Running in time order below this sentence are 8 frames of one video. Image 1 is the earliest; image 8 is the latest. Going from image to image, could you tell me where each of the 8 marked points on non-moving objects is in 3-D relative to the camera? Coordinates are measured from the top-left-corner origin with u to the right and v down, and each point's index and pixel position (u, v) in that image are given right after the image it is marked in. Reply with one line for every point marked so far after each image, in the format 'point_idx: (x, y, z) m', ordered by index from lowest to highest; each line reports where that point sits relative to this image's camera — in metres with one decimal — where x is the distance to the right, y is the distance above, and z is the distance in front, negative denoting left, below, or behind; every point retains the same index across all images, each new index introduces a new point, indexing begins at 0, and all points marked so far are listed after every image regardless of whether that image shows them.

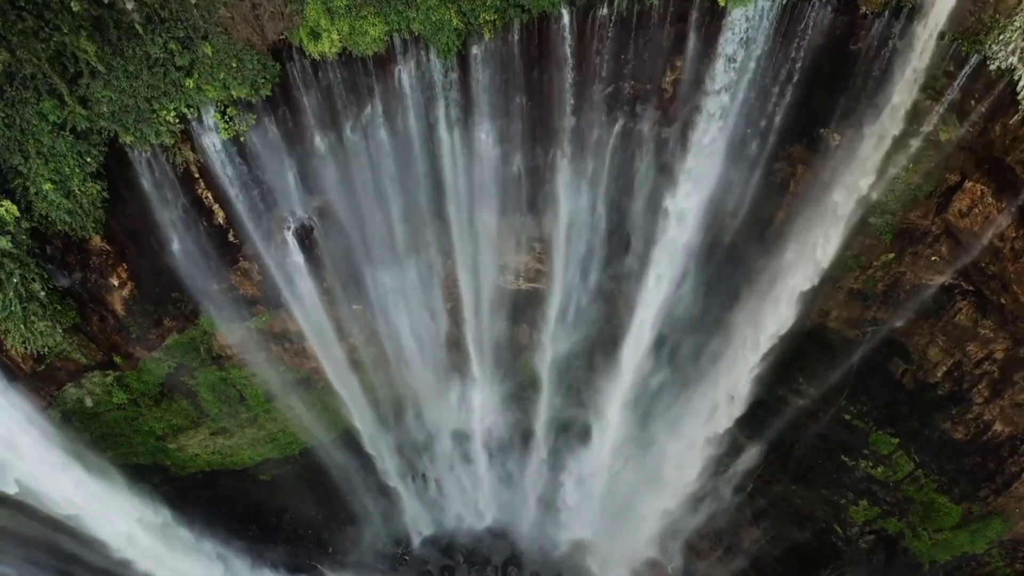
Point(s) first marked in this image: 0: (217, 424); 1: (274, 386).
0: (-5.3, -2.5, +12.2) m
1: (-4.2, -1.7, +12.1) m
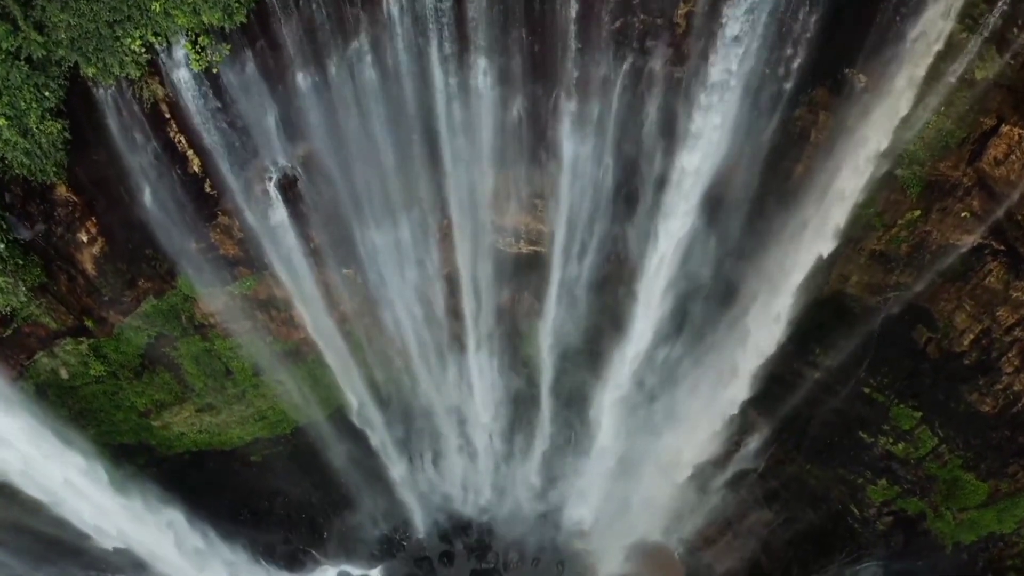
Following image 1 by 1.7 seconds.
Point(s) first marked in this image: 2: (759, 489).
0: (-5.3, -1.9, +11.6) m
1: (-4.2, -1.2, +11.4) m
2: (+4.7, -3.8, +13.0) m
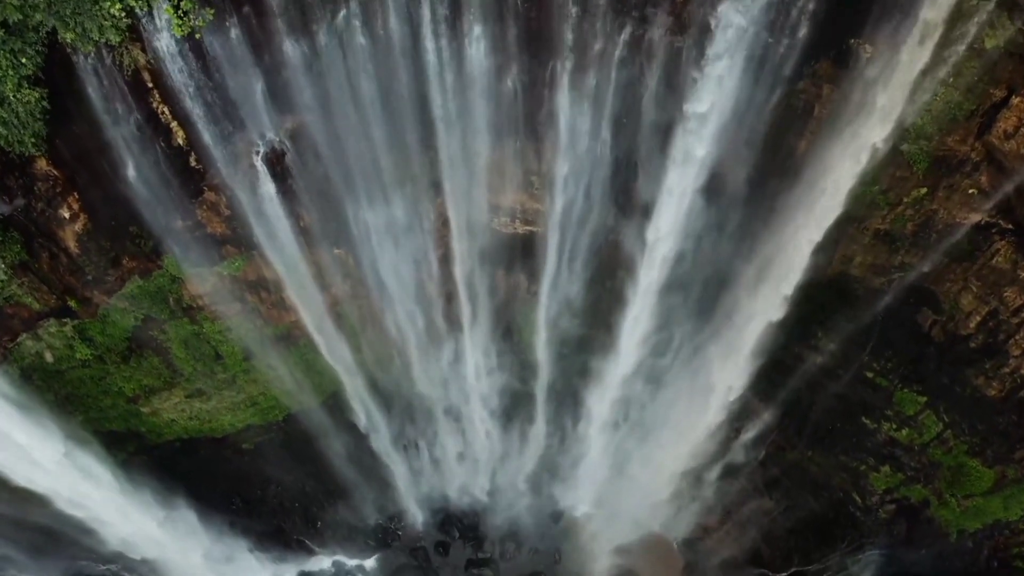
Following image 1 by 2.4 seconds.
0: (-5.3, -1.6, +11.3) m
1: (-4.3, -0.9, +11.2) m
2: (+4.6, -3.5, +12.7) m
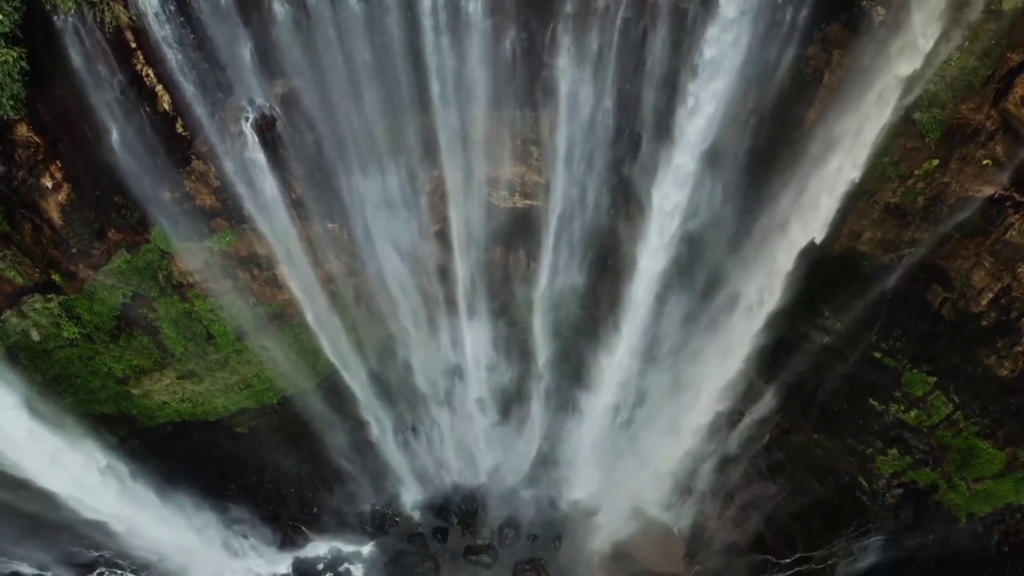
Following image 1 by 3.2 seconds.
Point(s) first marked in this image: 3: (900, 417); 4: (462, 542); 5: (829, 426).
0: (-5.3, -1.3, +11.1) m
1: (-4.3, -0.6, +10.9) m
2: (+4.6, -3.2, +12.5) m
3: (+6.1, -2.0, +10.8) m
4: (-1.0, -4.9, +13.1) m
5: (+5.3, -2.3, +11.5) m
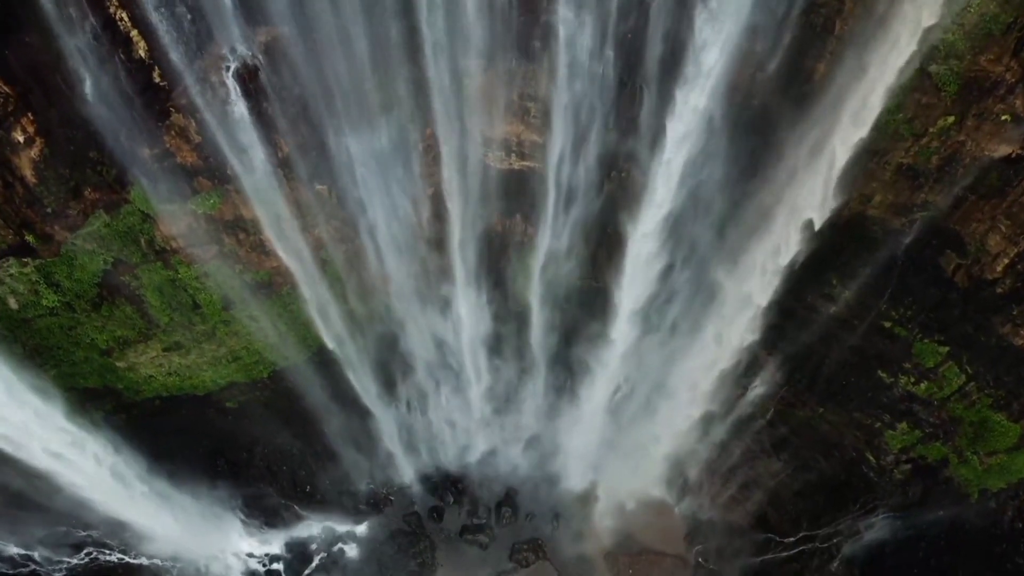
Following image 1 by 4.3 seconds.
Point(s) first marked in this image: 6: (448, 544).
0: (-5.4, -0.8, +10.7) m
1: (-4.3, -0.1, +10.5) m
2: (+4.6, -2.7, +12.1) m
3: (+6.1, -1.5, +10.5) m
4: (-1.0, -4.4, +12.8) m
5: (+5.3, -1.8, +11.2) m
6: (-1.2, -4.7, +12.6) m
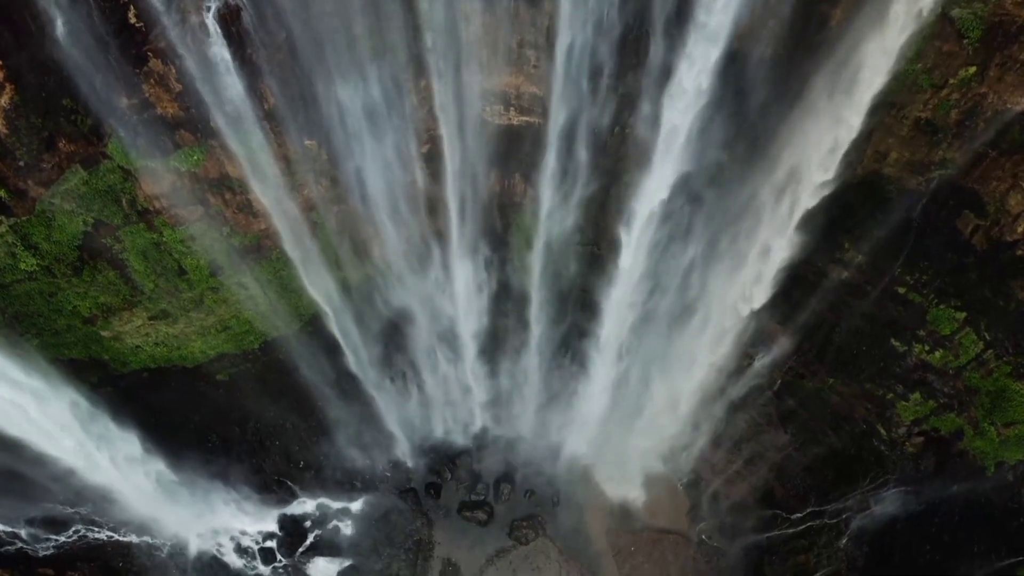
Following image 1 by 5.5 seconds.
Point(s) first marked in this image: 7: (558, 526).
0: (-5.4, -0.3, +10.3) m
1: (-4.4, +0.5, +10.1) m
2: (+4.6, -2.1, +11.8) m
3: (+6.1, -1.0, +10.1) m
4: (-1.0, -3.8, +12.4) m
5: (+5.3, -1.3, +10.8) m
6: (-1.2, -4.2, +12.3) m
7: (+0.8, -4.3, +12.3) m
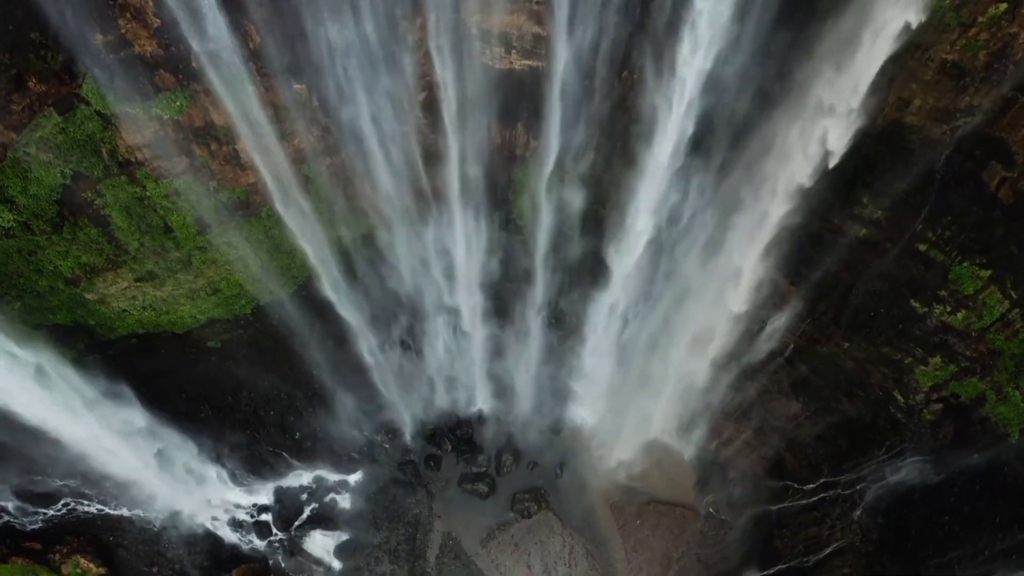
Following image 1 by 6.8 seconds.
0: (-5.4, +0.3, +9.9) m
1: (-4.3, +1.0, +9.7) m
2: (+4.6, -1.5, +11.3) m
3: (+6.1, -0.4, +9.6) m
4: (-1.0, -3.2, +12.0) m
5: (+5.3, -0.7, +10.3) m
6: (-1.2, -3.5, +11.9) m
7: (+0.9, -3.7, +12.0) m
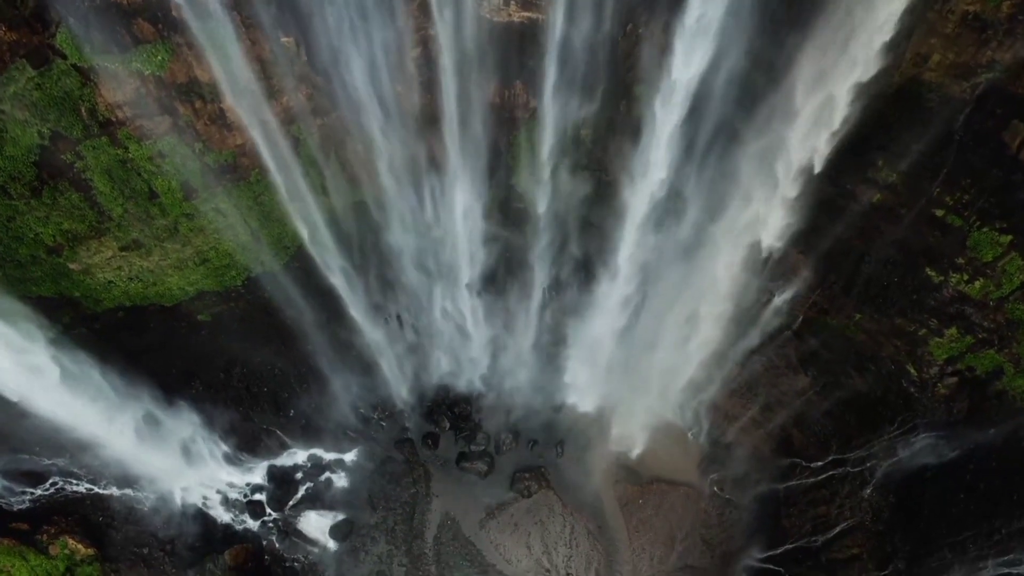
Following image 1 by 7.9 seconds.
0: (-5.4, +0.7, +9.5) m
1: (-4.3, +1.5, +9.3) m
2: (+4.6, -1.0, +10.9) m
3: (+6.1, 0.0, +9.2) m
4: (-1.0, -2.7, +11.7) m
5: (+5.3, -0.2, +10.0) m
6: (-1.2, -3.1, +11.5) m
7: (+0.9, -3.2, +11.6) m
